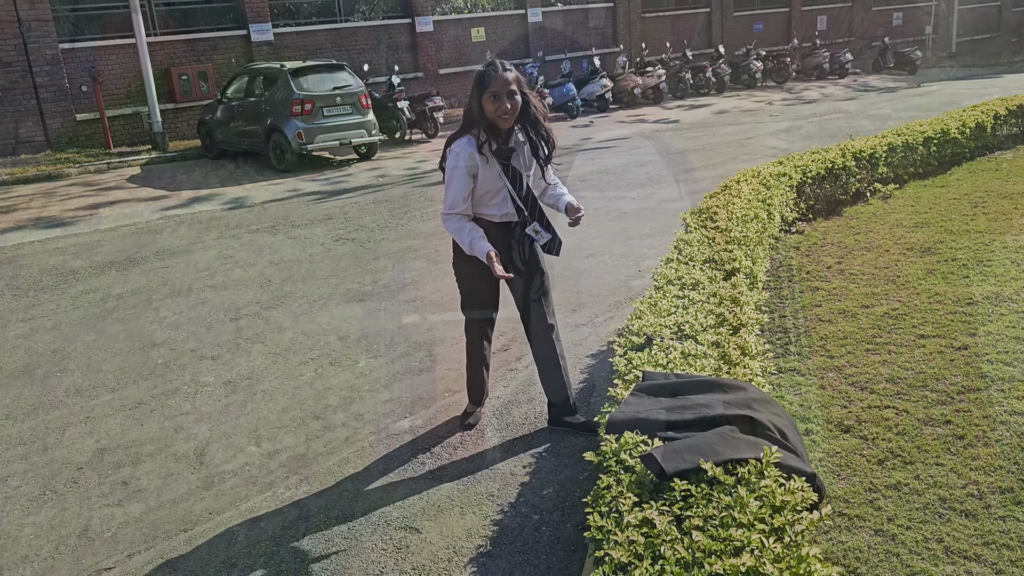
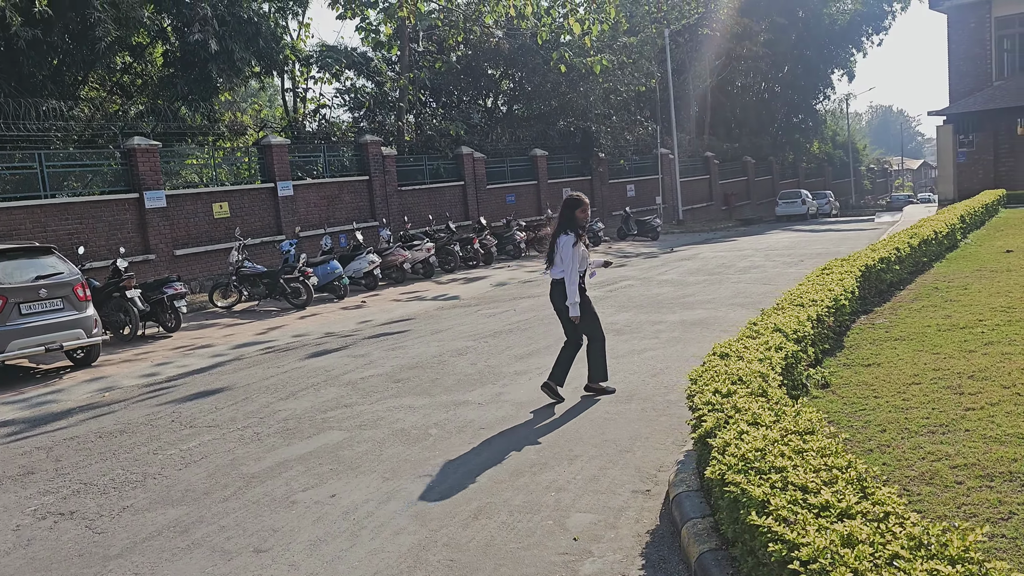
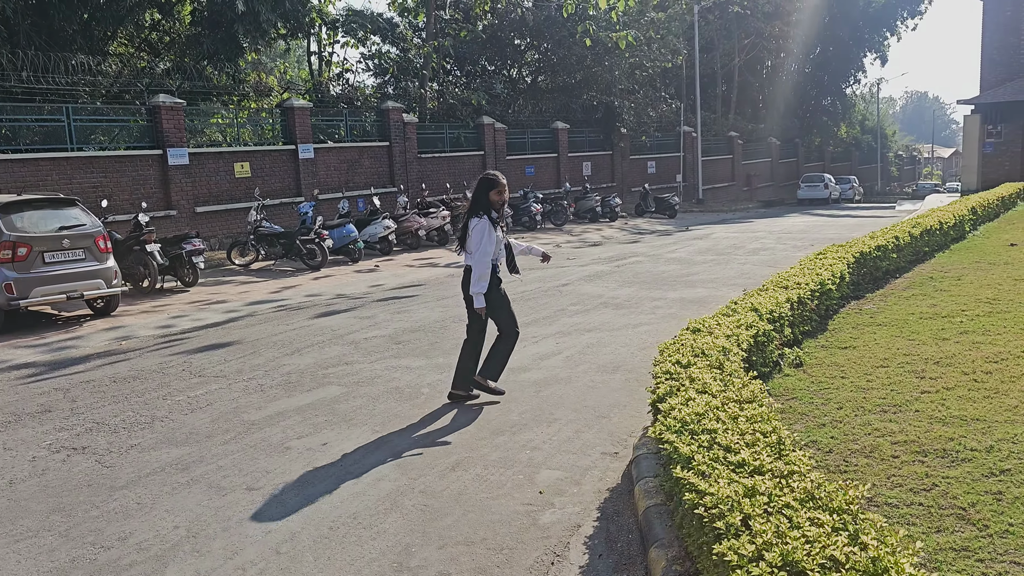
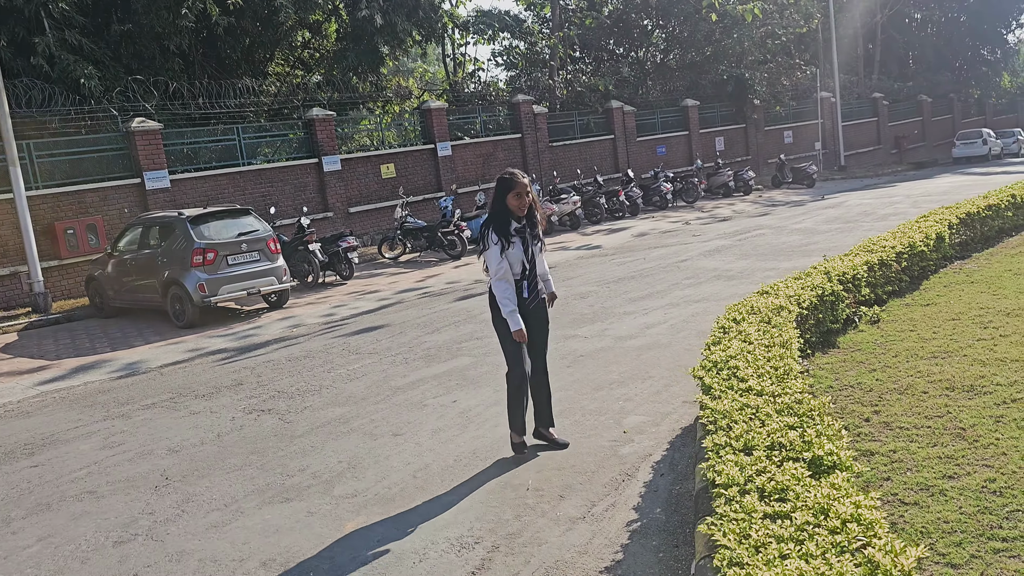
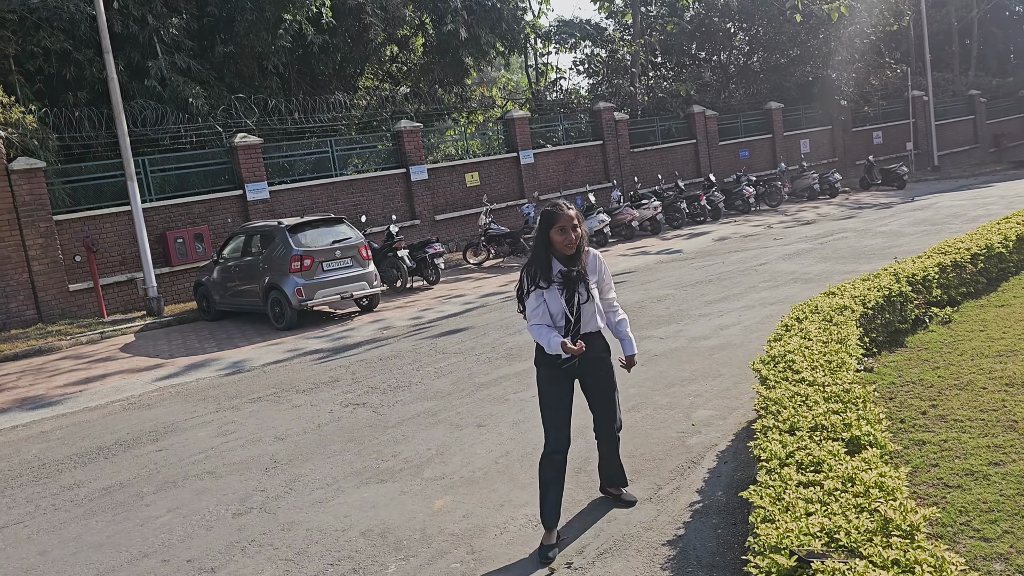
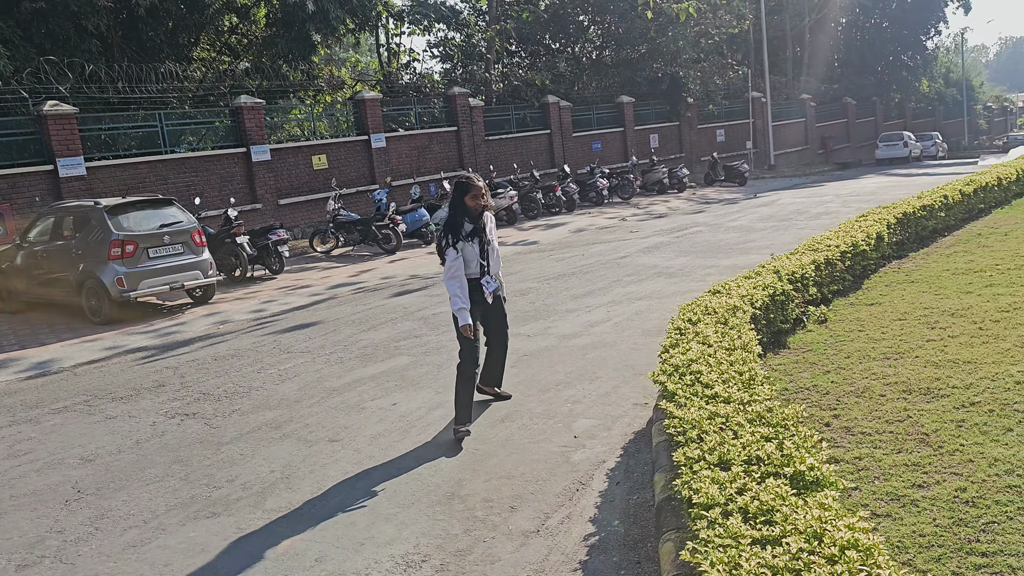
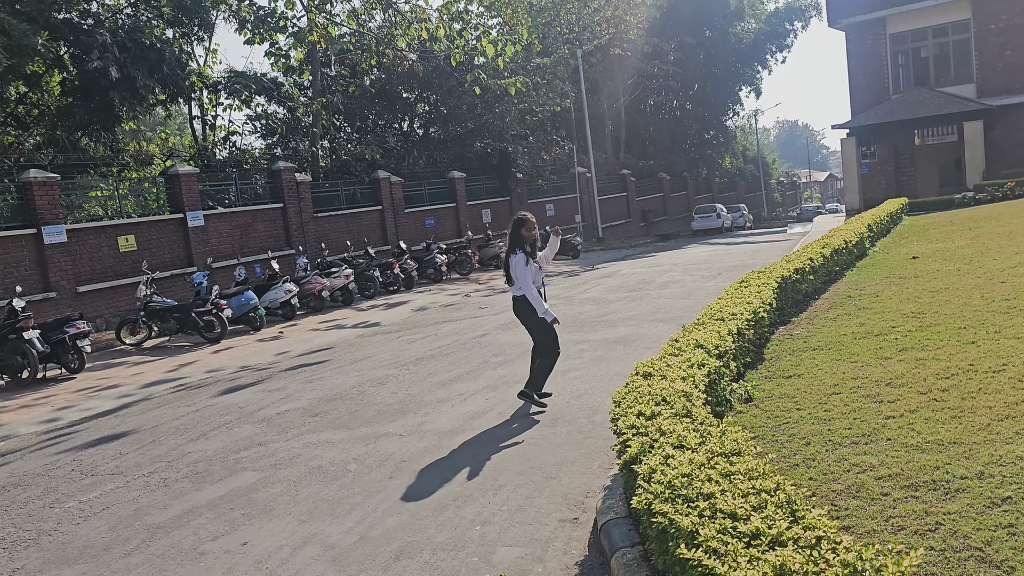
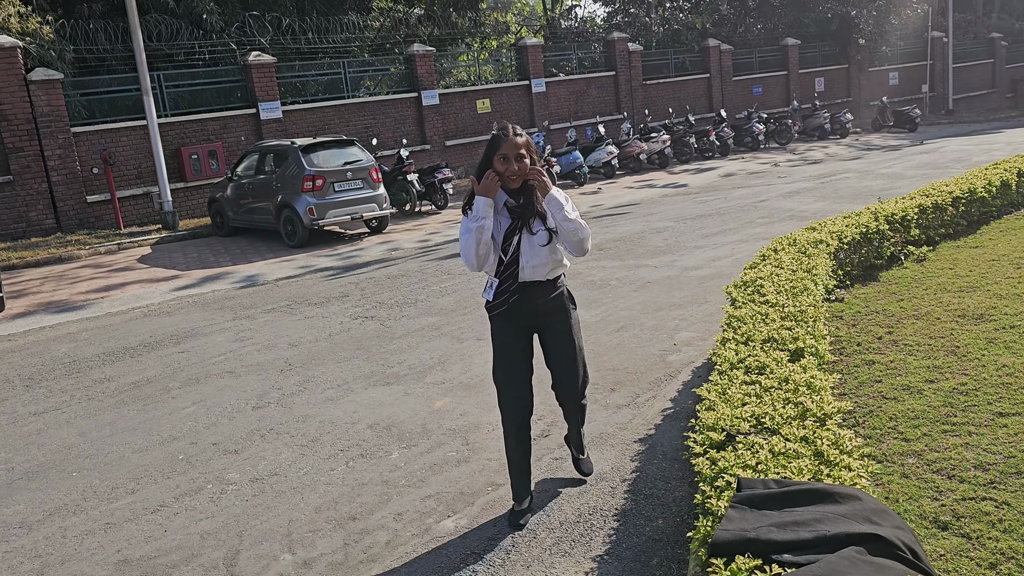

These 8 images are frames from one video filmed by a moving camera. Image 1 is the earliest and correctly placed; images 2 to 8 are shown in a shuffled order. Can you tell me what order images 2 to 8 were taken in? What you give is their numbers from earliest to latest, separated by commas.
8, 5, 4, 6, 3, 2, 7
